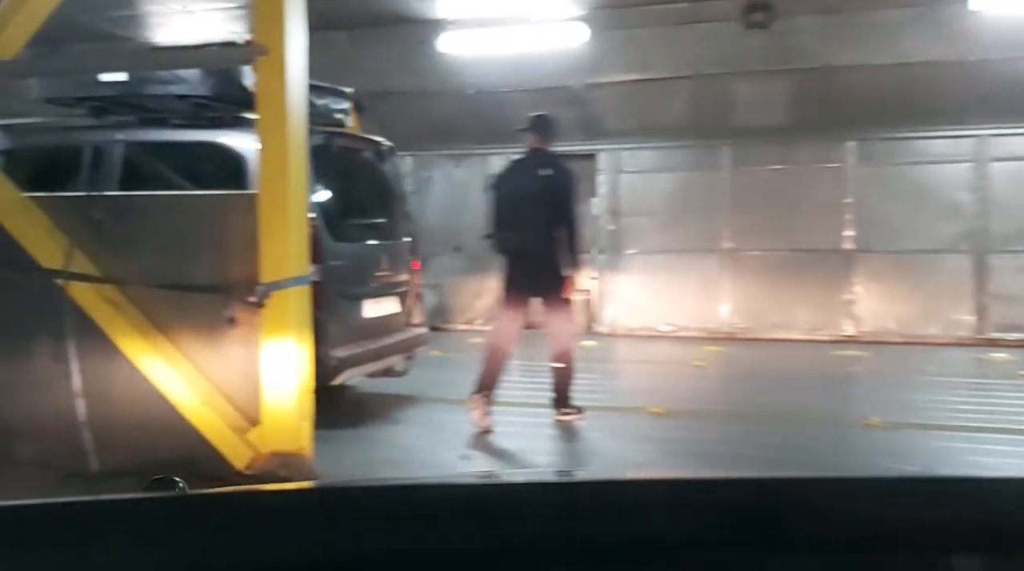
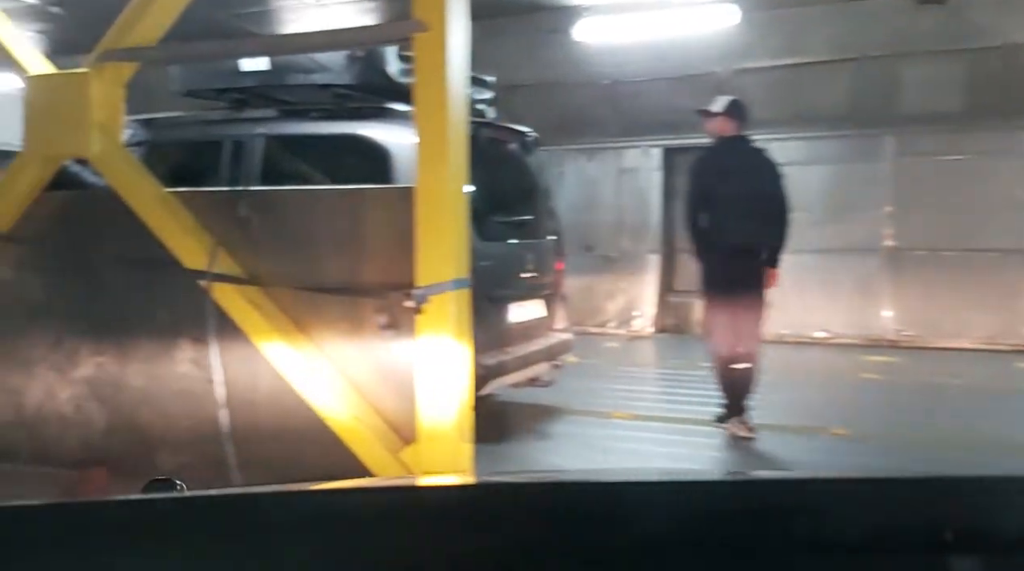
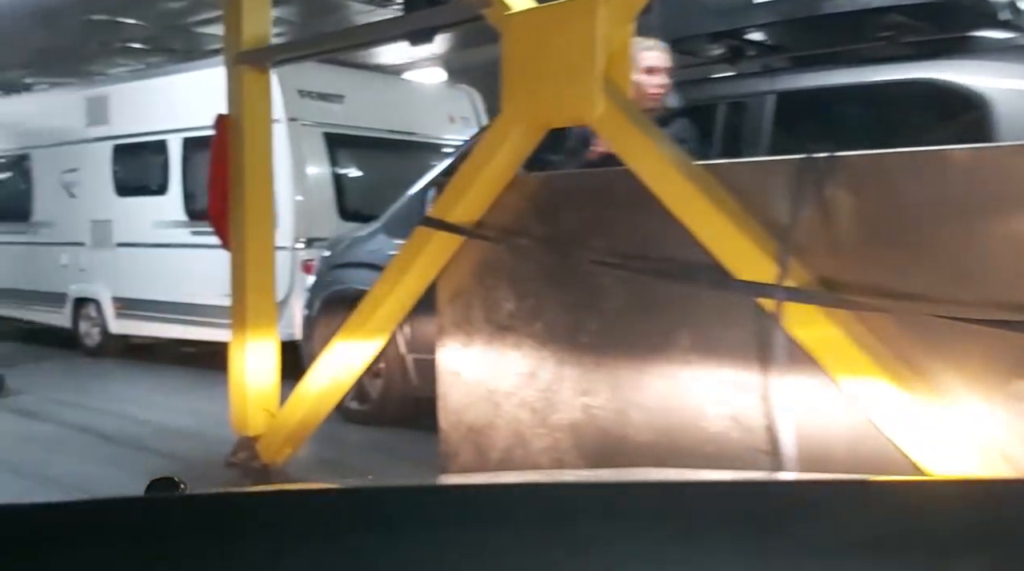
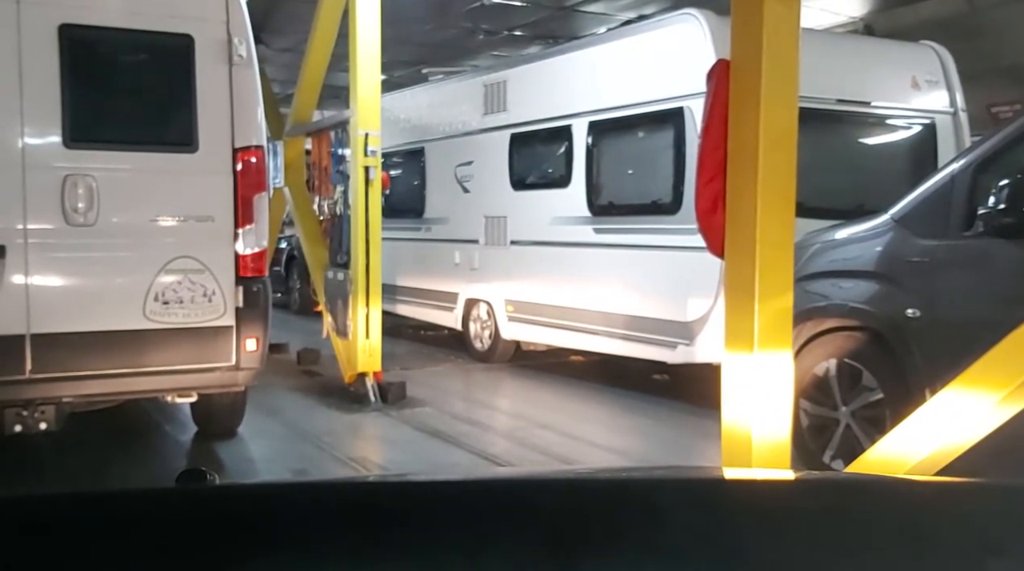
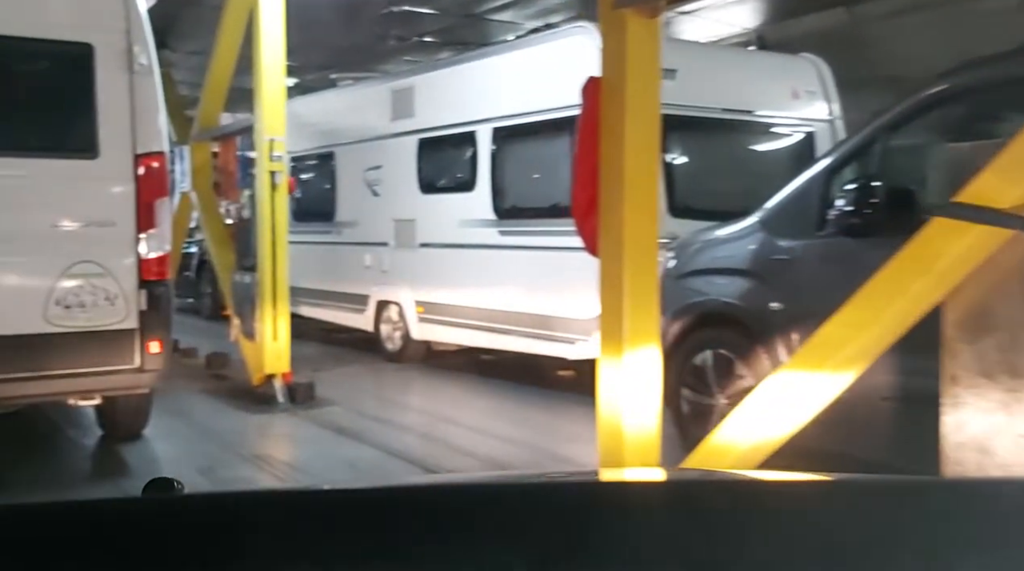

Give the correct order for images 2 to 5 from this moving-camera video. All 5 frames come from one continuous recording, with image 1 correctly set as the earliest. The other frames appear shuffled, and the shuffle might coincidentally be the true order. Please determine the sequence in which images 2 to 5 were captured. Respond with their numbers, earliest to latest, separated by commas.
2, 3, 5, 4
